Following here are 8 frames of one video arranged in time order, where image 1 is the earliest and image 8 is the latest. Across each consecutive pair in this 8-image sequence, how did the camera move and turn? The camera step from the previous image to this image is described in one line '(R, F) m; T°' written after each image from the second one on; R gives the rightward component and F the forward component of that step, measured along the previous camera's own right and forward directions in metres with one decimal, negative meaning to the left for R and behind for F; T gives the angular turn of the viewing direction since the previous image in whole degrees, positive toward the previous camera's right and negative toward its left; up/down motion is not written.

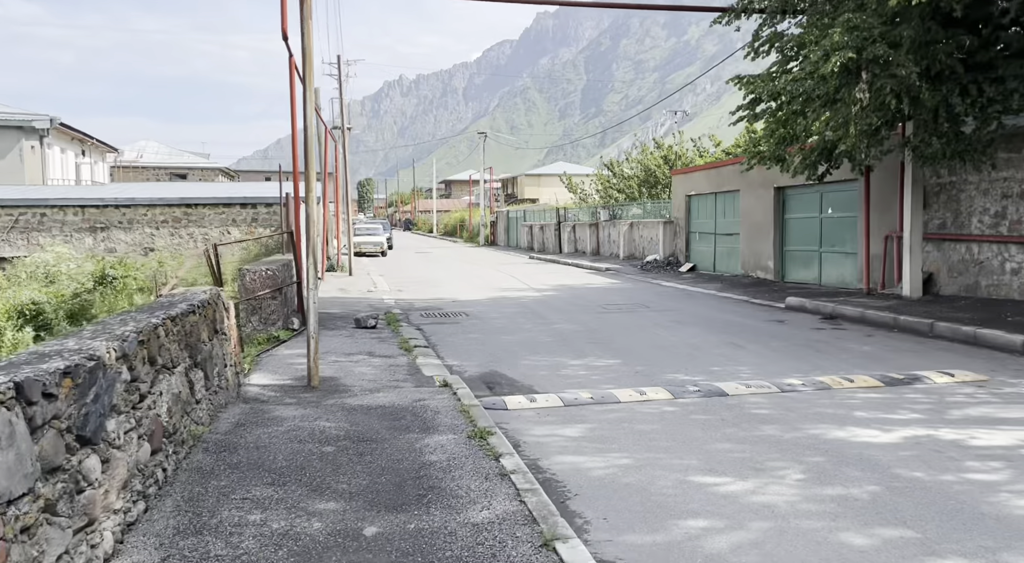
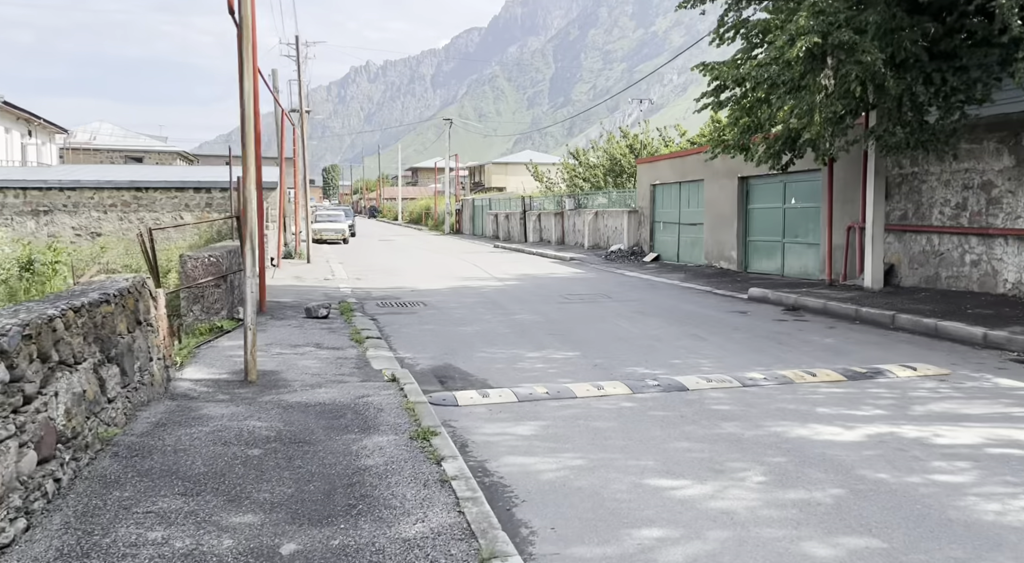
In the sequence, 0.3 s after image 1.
(+0.1, +0.4) m; +2°
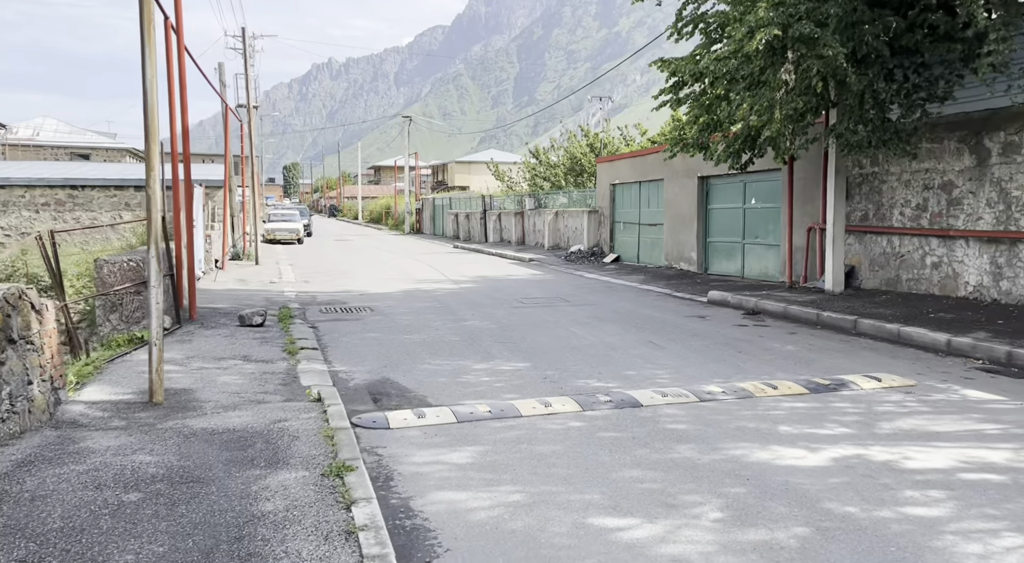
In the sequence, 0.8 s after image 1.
(+0.2, +0.6) m; +3°
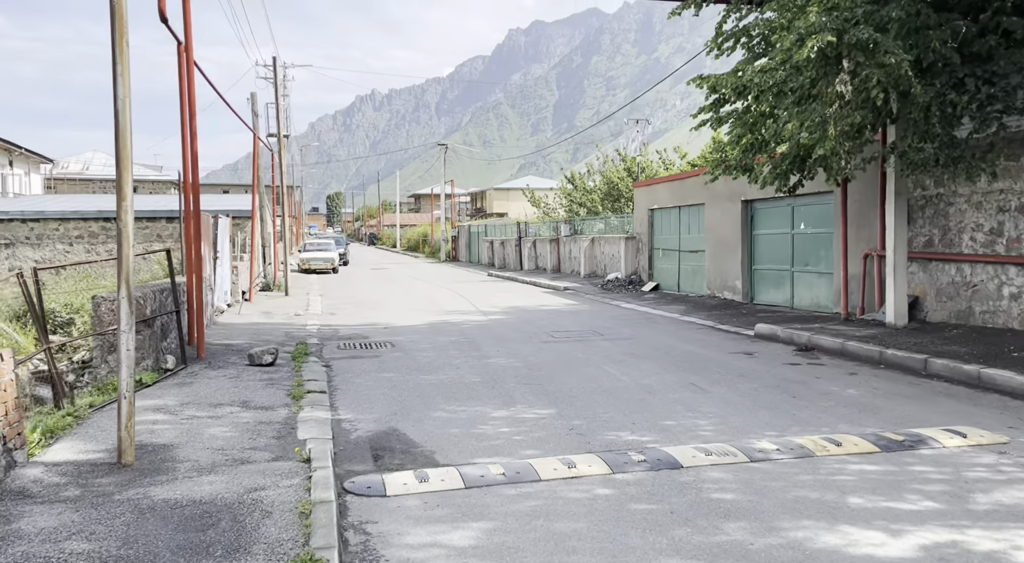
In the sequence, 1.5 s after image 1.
(+0.2, +0.9) m; -3°
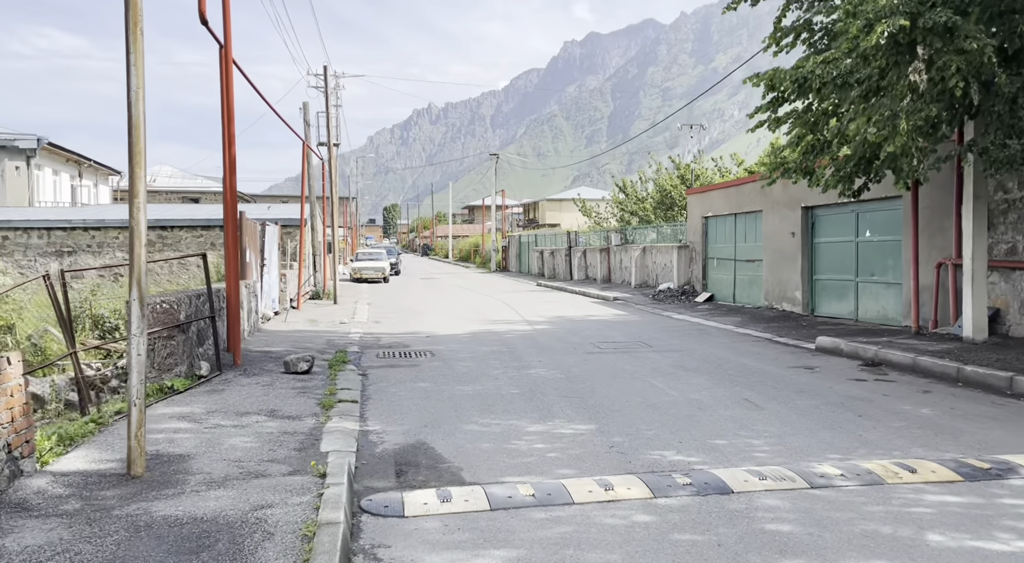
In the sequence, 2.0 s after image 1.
(+0.1, +0.5) m; -4°
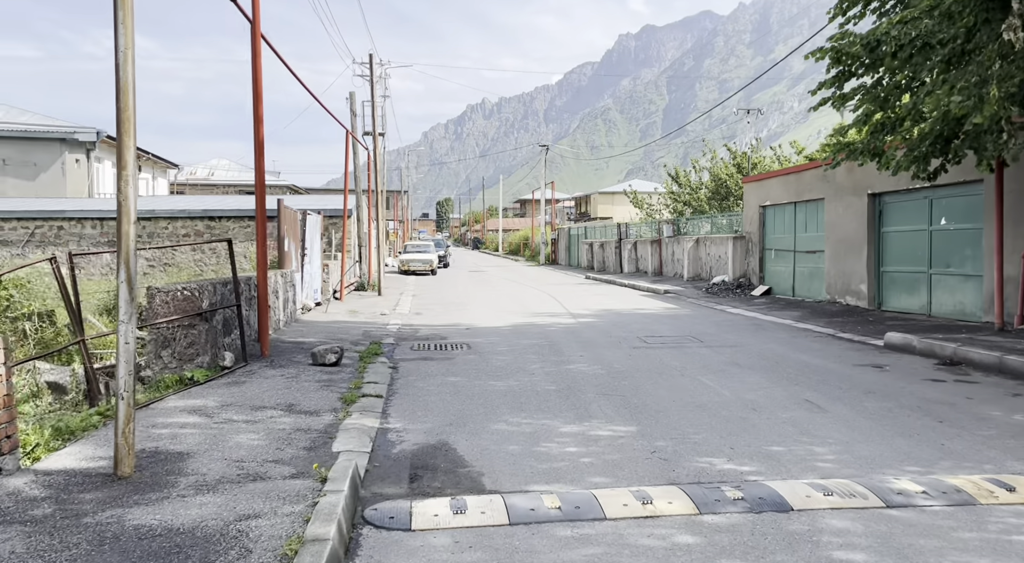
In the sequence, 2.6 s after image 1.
(+0.2, +0.6) m; -4°
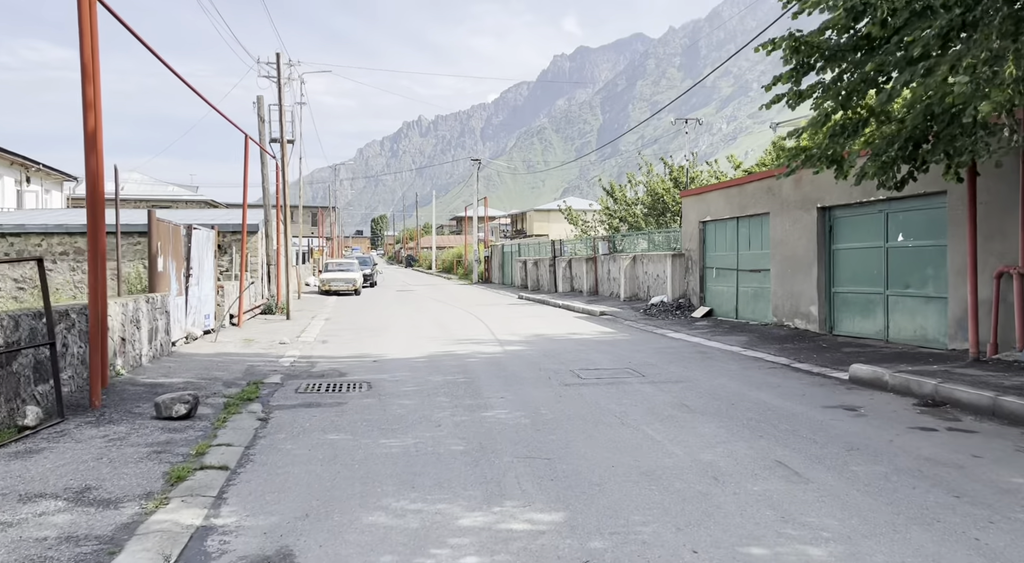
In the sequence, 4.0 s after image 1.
(+0.3, +1.8) m; +4°
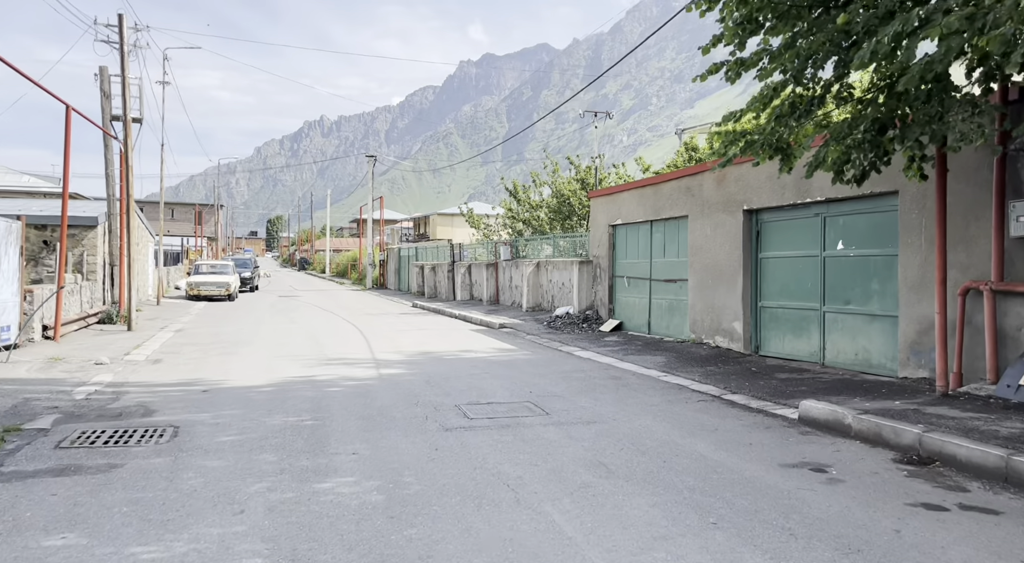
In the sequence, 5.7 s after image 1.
(+0.4, +2.4) m; +7°
